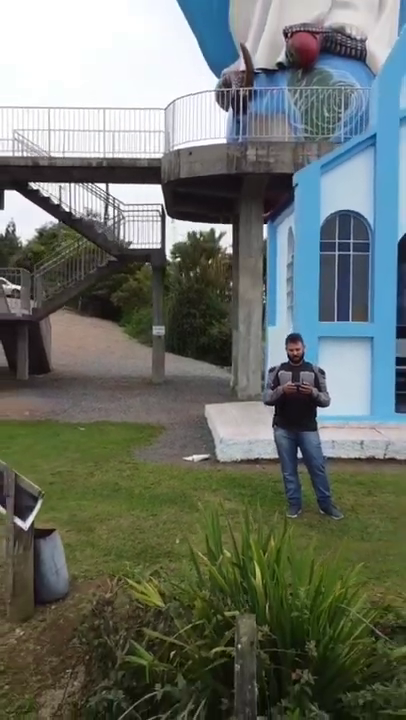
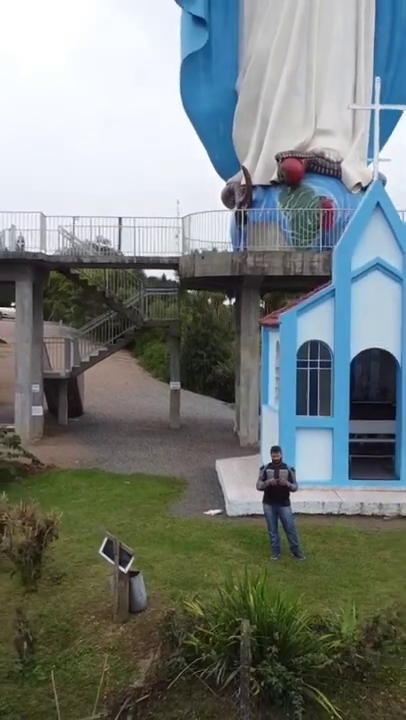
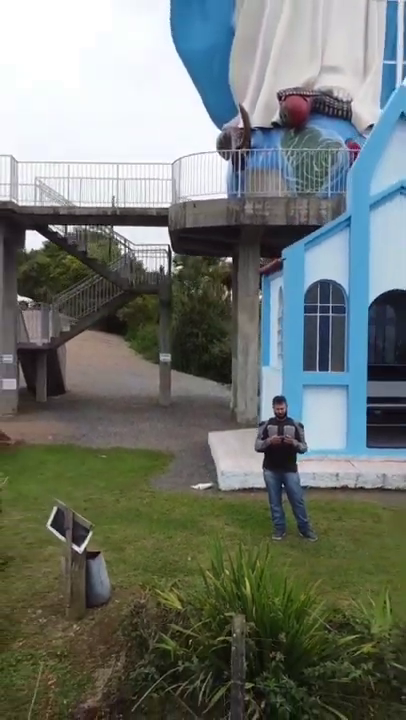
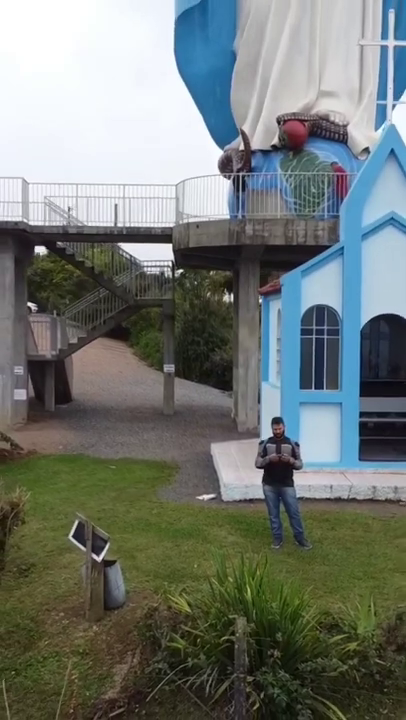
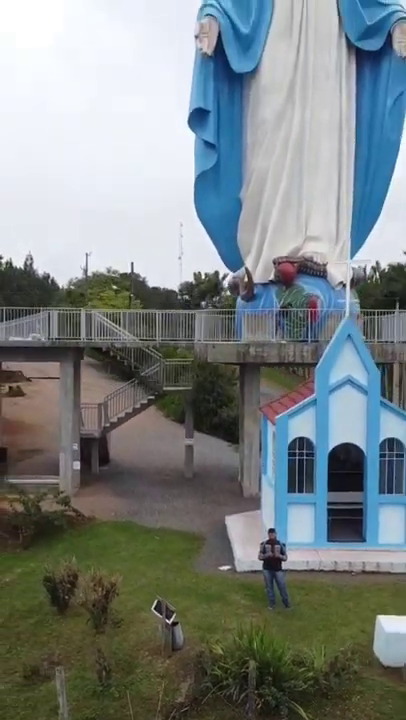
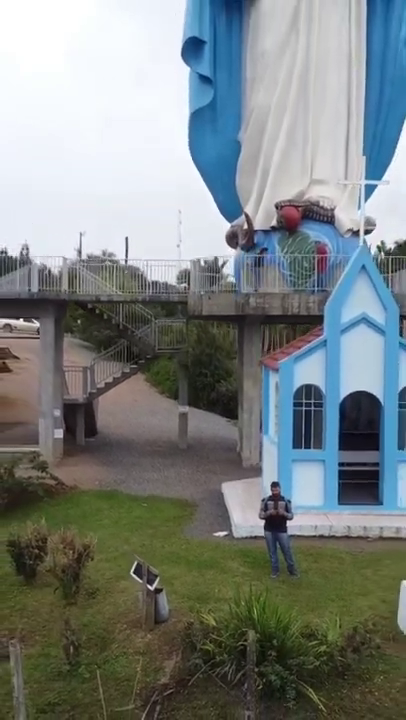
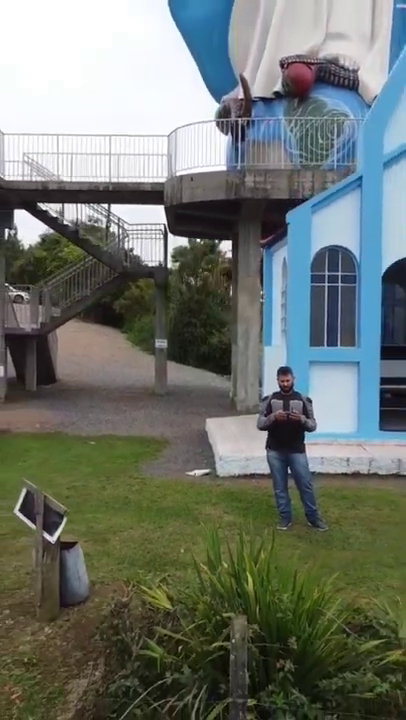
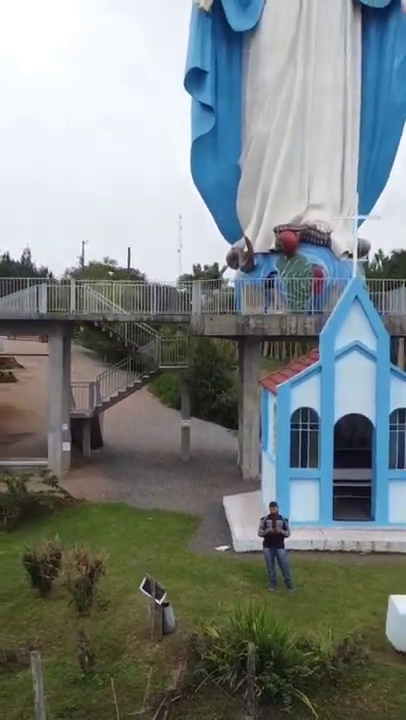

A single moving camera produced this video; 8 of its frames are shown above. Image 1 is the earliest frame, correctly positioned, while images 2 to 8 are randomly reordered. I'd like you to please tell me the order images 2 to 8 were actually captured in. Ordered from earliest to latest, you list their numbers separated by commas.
7, 3, 4, 2, 6, 8, 5
